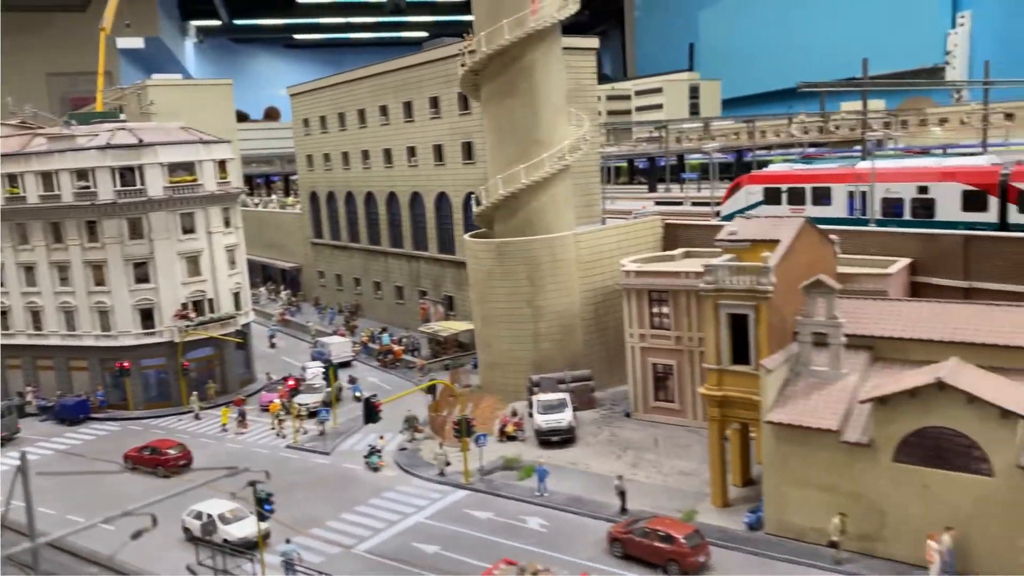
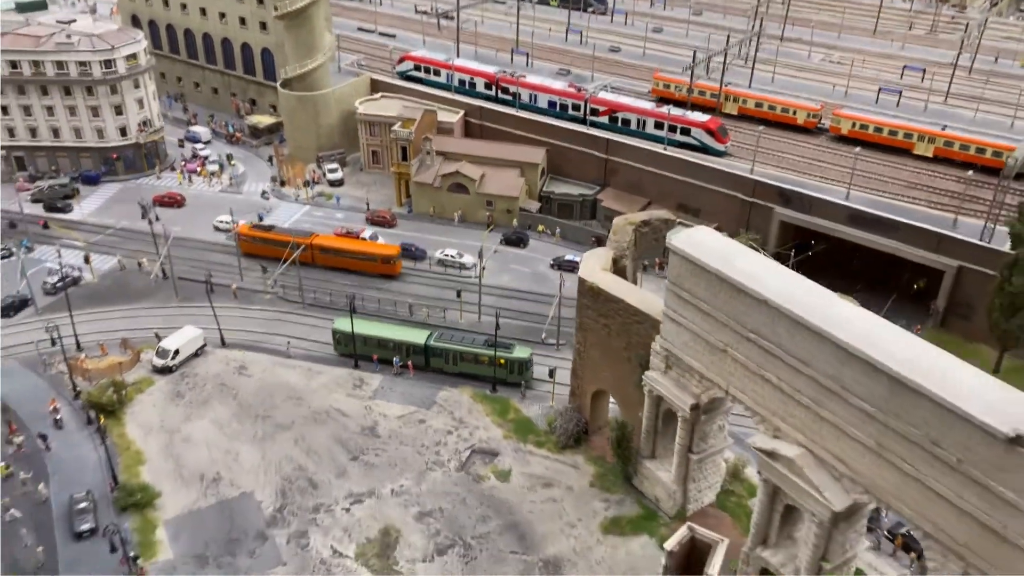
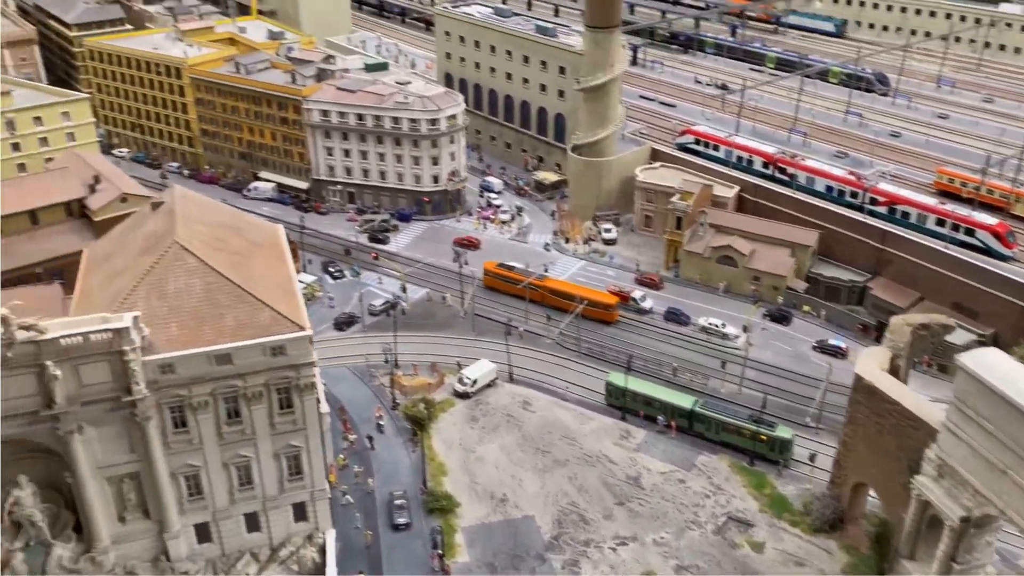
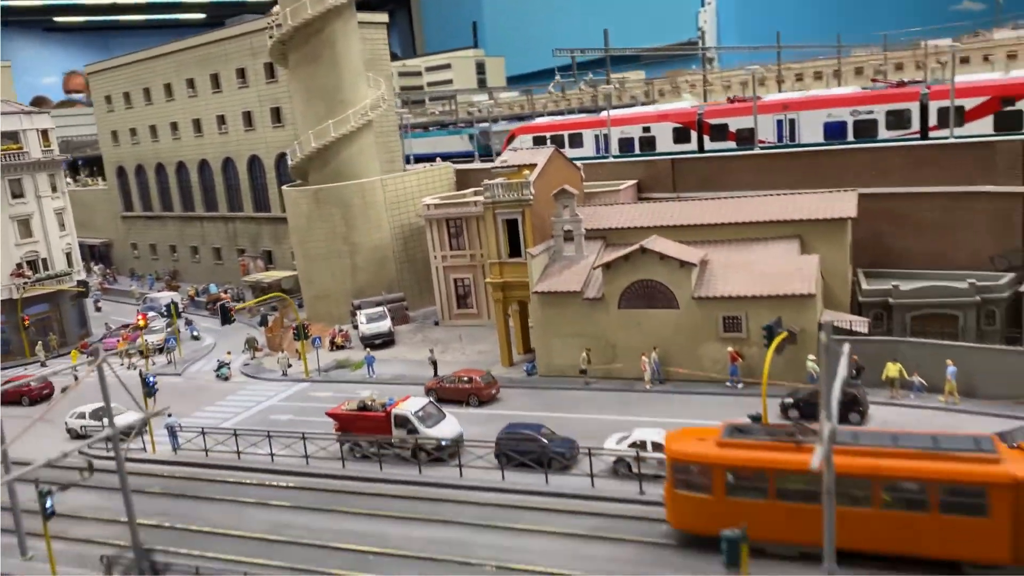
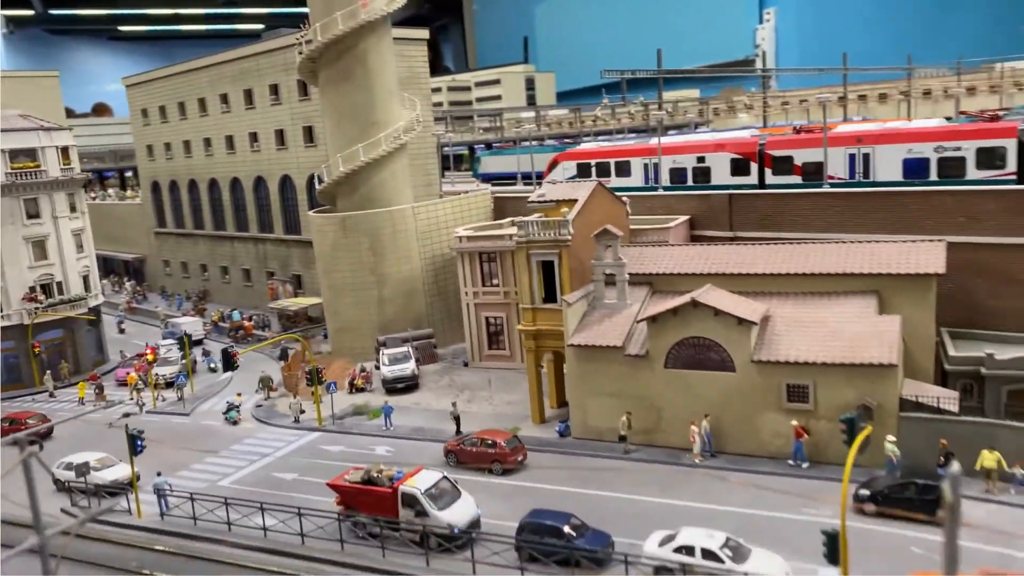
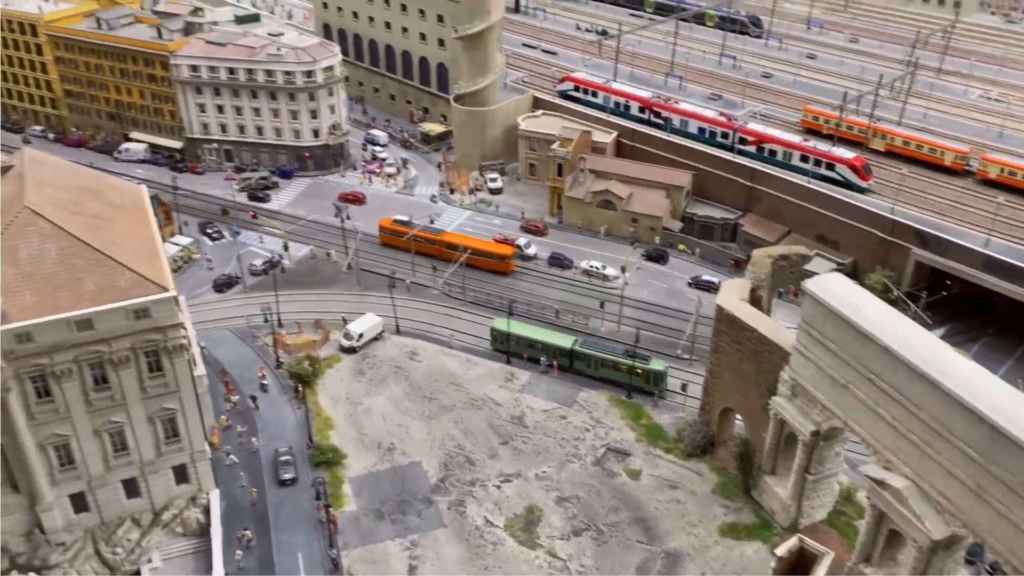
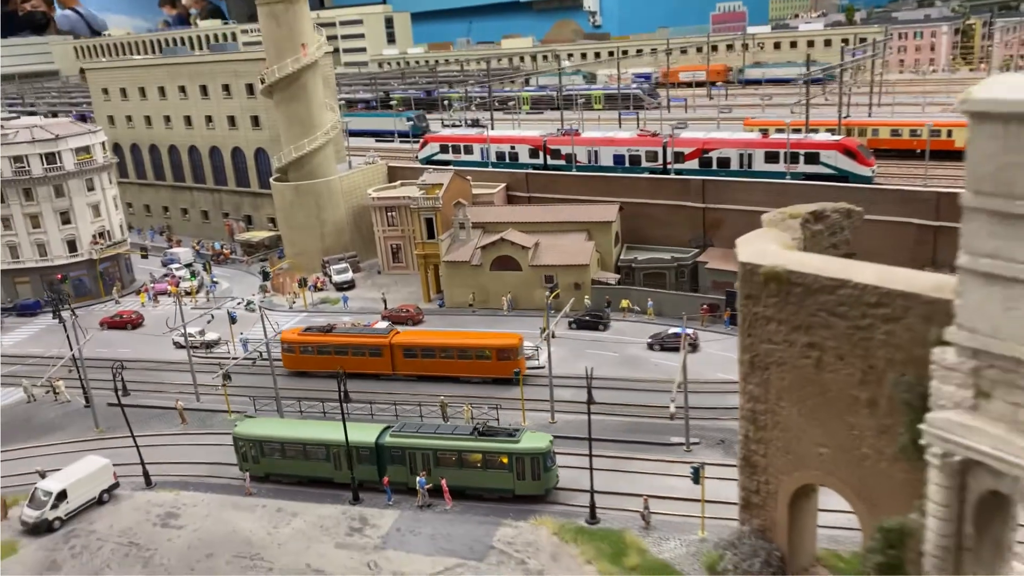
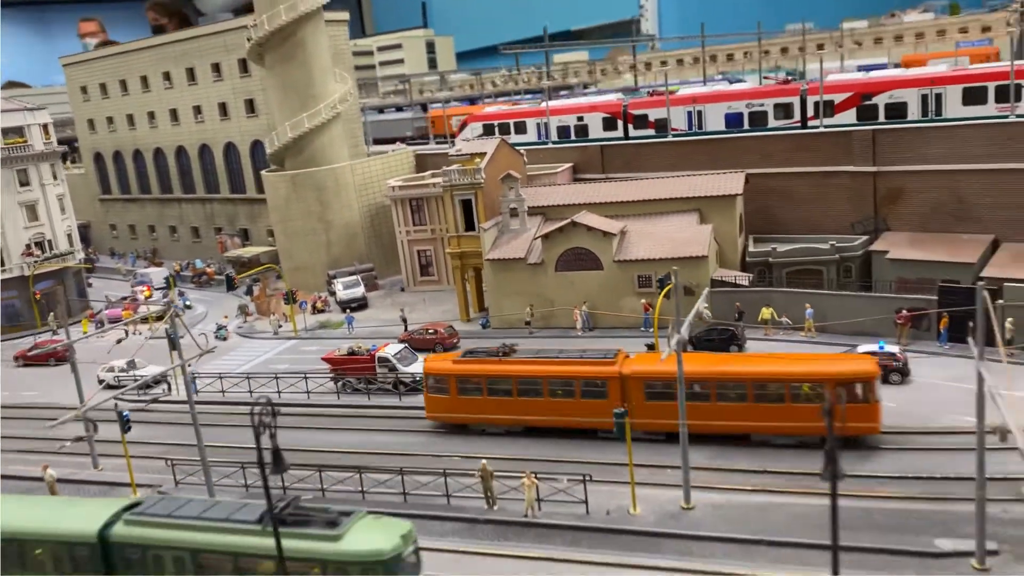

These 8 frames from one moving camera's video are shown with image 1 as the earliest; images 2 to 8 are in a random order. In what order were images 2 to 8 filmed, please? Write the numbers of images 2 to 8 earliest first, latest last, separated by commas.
5, 4, 8, 7, 2, 6, 3
